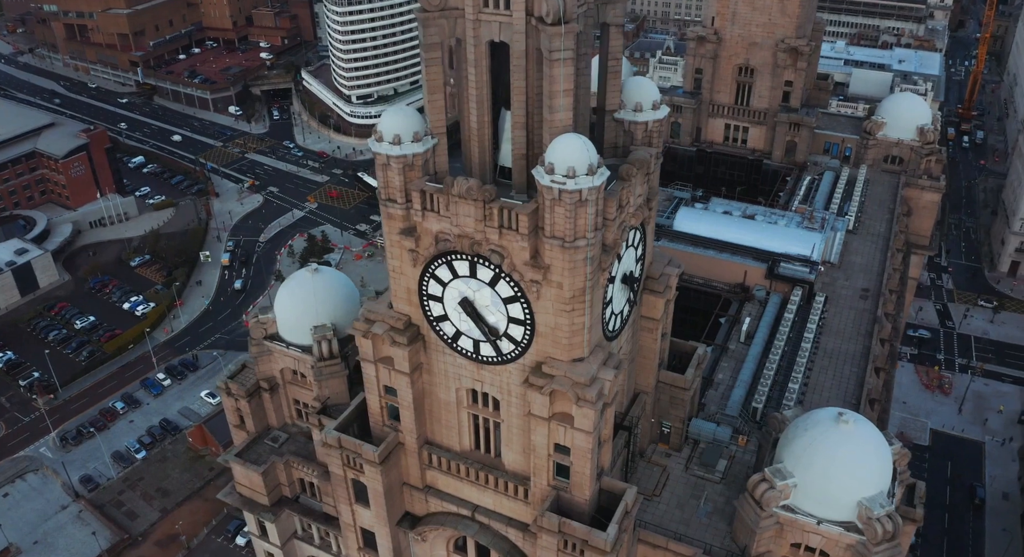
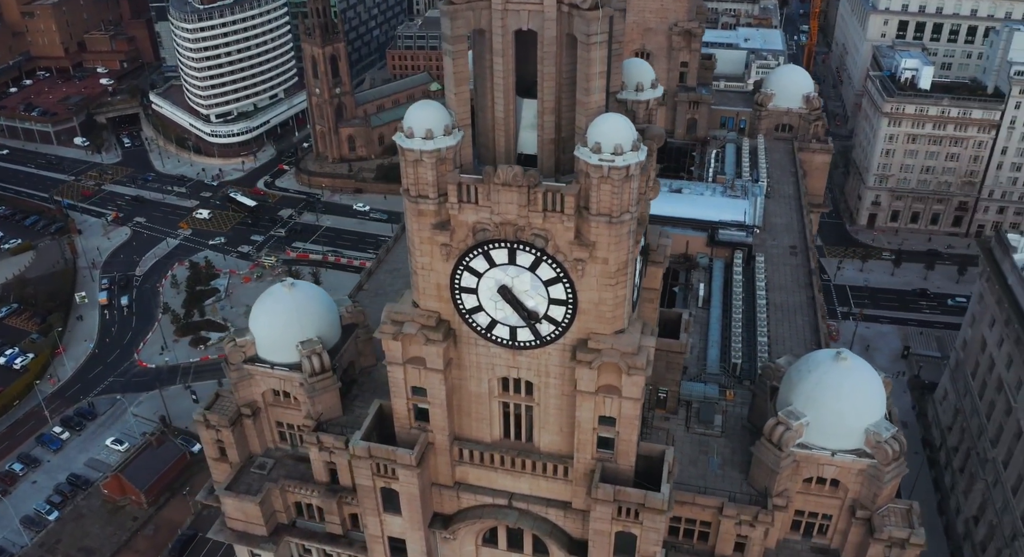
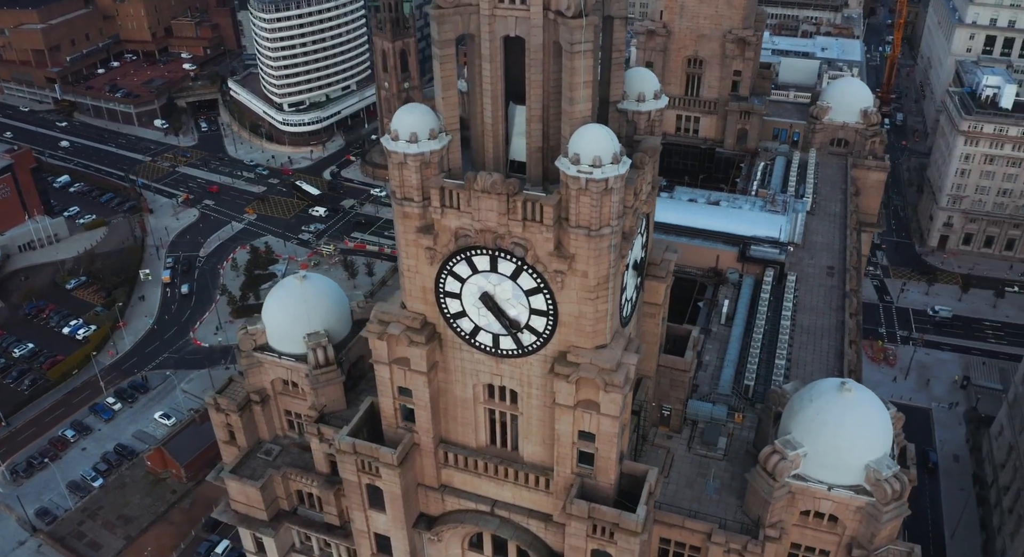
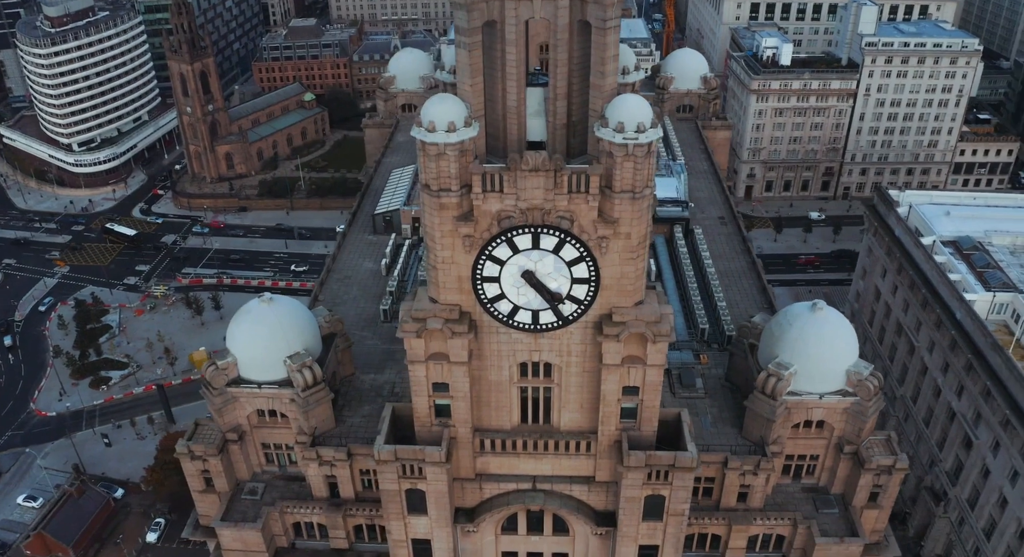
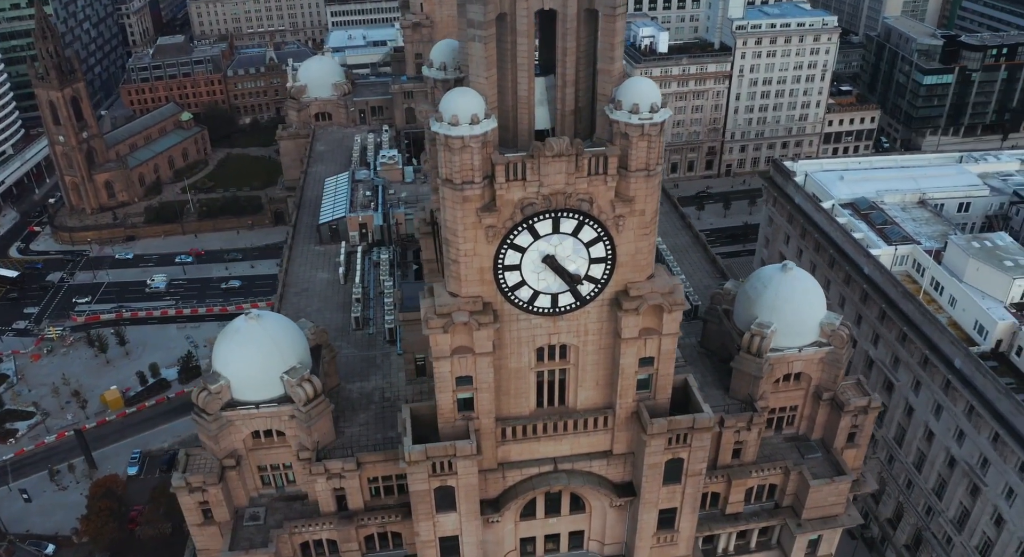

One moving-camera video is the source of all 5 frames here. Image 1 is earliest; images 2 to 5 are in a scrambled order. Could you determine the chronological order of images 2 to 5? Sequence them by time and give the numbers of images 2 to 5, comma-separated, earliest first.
3, 2, 4, 5
